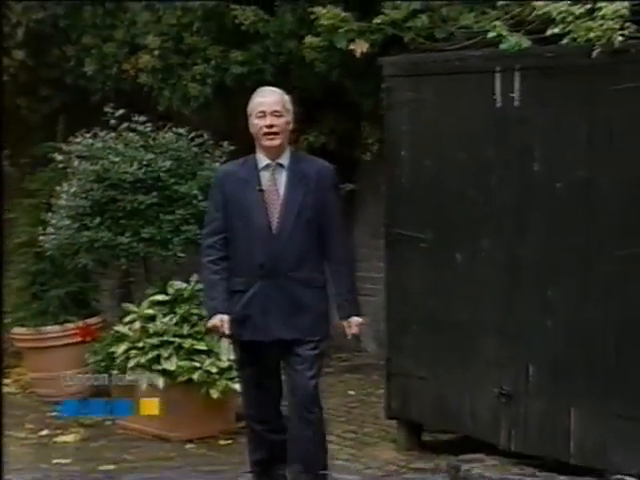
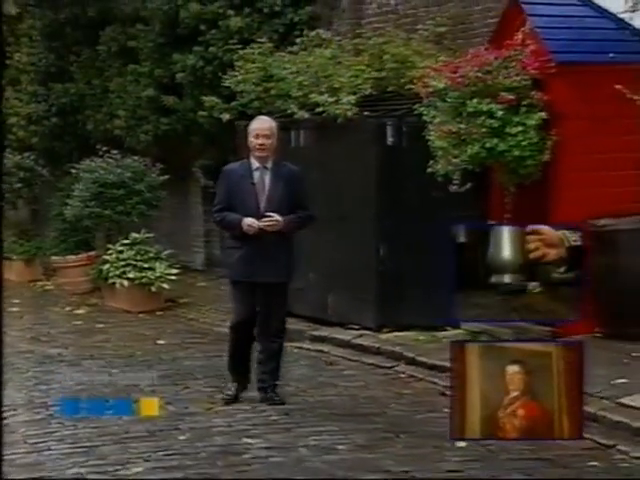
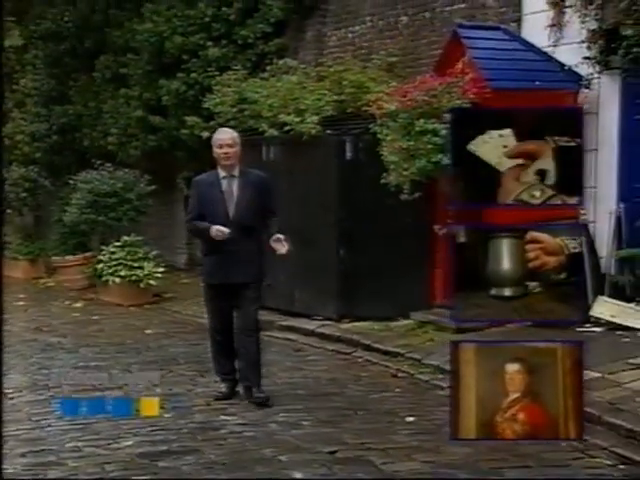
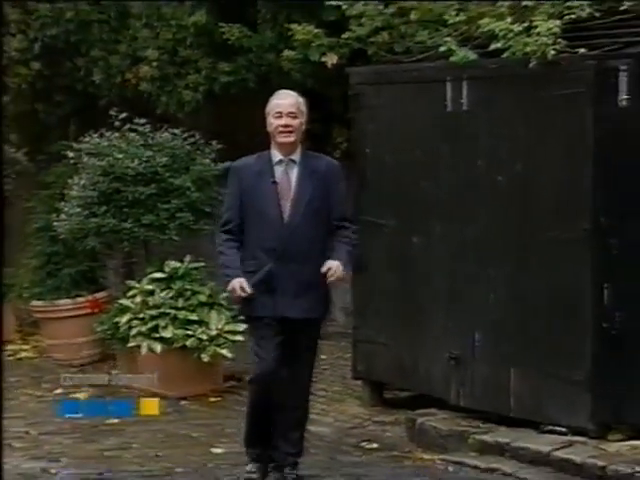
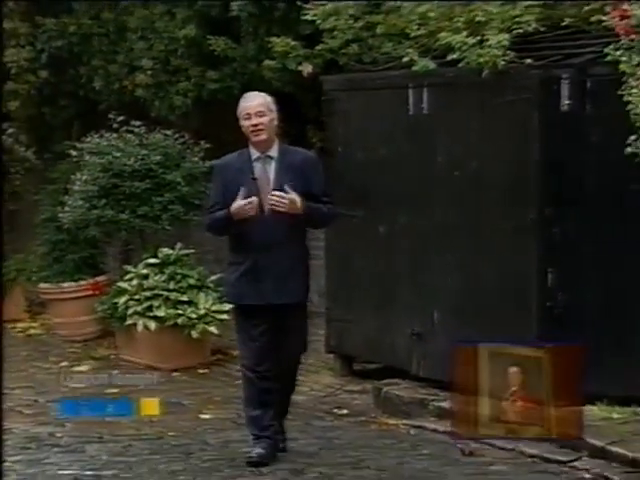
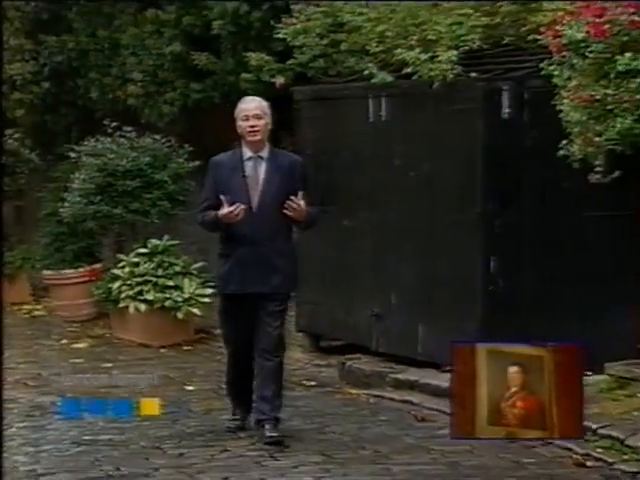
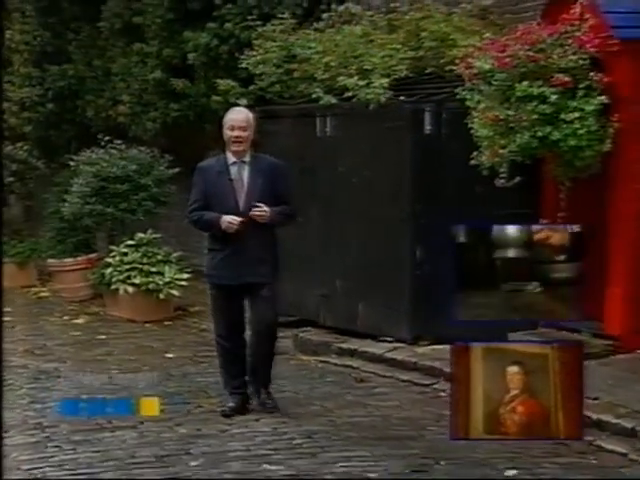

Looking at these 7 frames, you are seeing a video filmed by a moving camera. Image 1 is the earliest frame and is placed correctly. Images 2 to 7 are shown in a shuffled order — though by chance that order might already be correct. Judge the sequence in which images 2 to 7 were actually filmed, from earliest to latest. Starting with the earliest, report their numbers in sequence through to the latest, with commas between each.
4, 5, 6, 7, 2, 3
